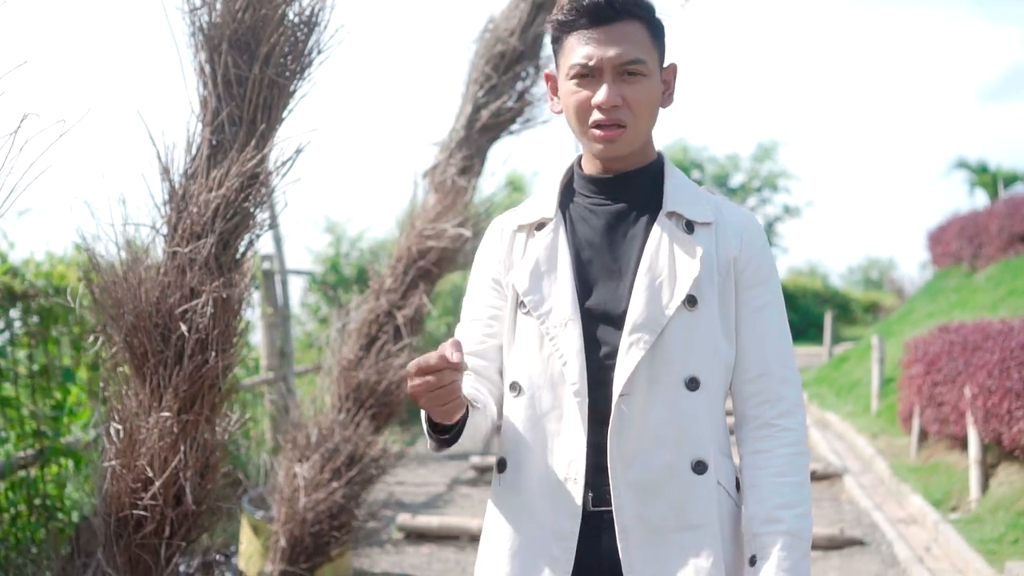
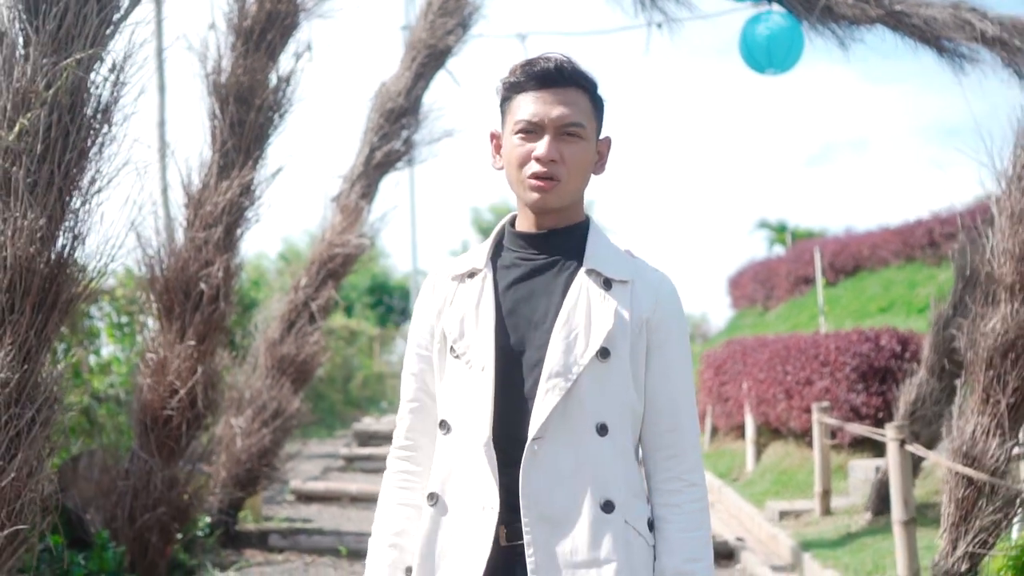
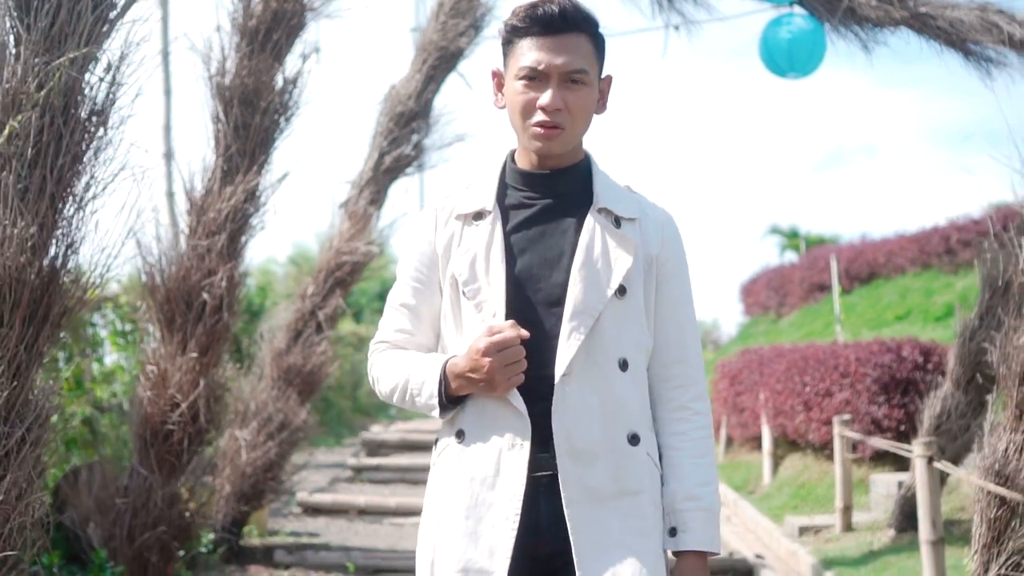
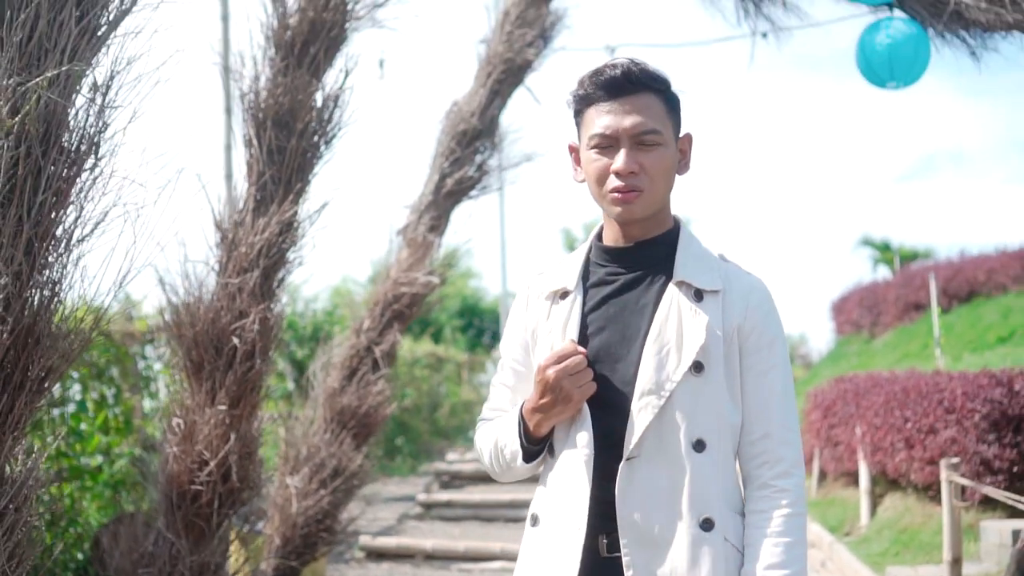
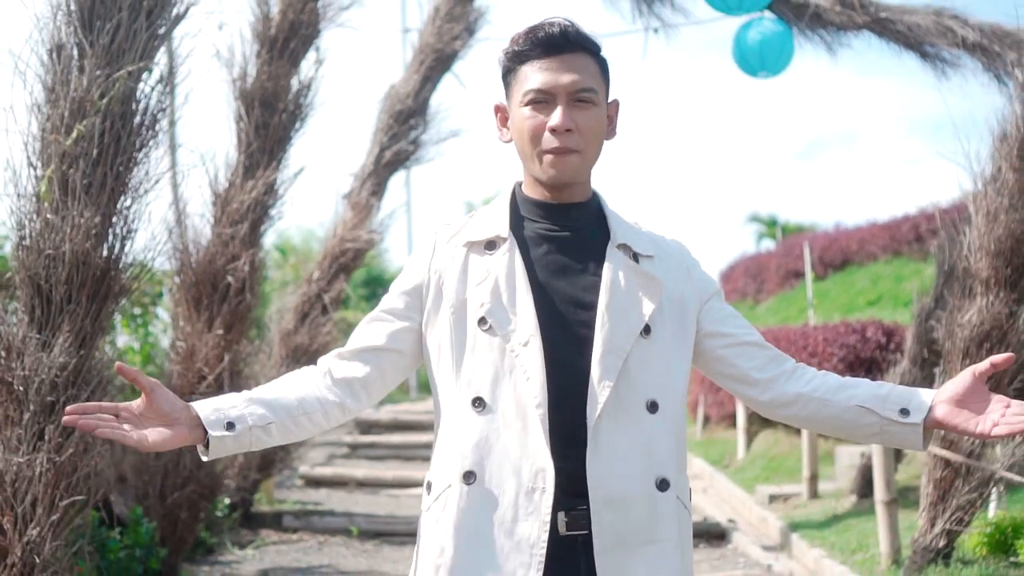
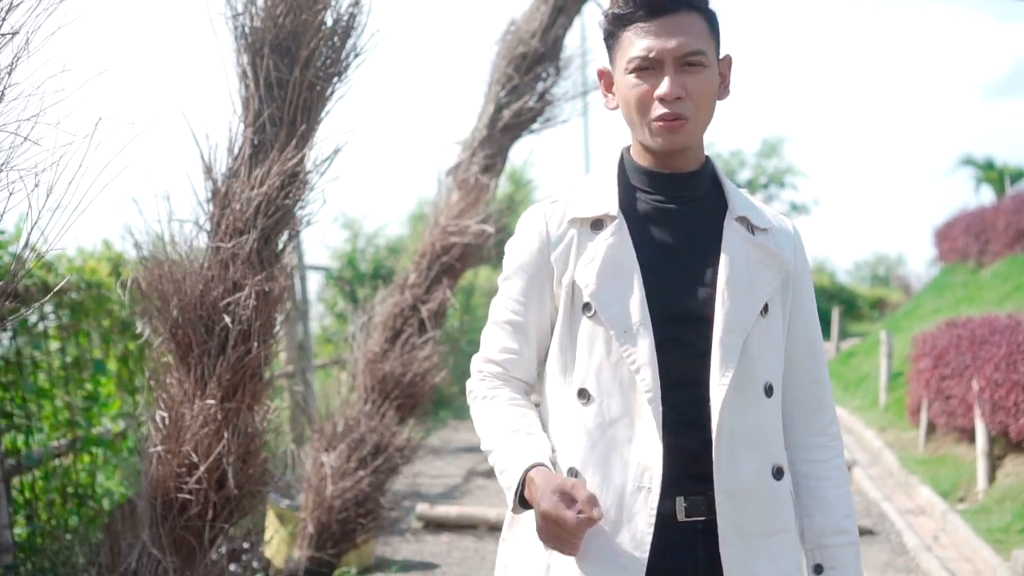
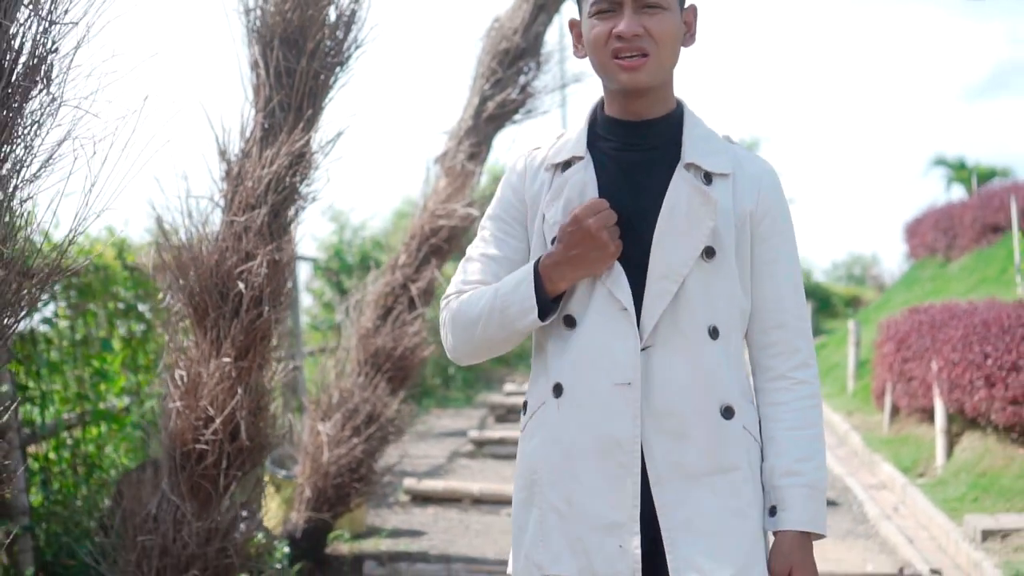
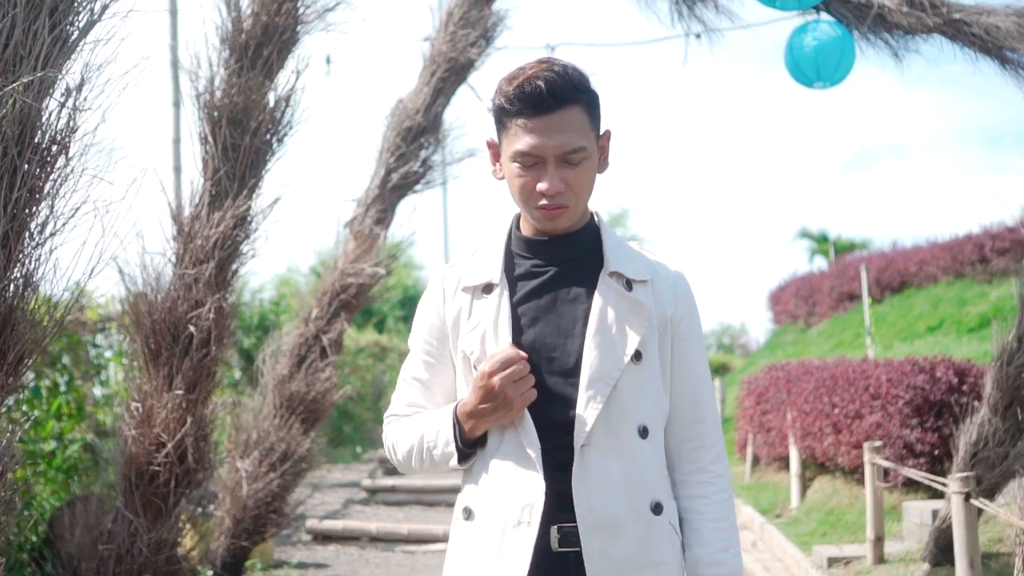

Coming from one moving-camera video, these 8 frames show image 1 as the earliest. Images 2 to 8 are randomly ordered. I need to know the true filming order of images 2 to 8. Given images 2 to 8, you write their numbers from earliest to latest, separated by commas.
6, 7, 4, 8, 3, 2, 5
